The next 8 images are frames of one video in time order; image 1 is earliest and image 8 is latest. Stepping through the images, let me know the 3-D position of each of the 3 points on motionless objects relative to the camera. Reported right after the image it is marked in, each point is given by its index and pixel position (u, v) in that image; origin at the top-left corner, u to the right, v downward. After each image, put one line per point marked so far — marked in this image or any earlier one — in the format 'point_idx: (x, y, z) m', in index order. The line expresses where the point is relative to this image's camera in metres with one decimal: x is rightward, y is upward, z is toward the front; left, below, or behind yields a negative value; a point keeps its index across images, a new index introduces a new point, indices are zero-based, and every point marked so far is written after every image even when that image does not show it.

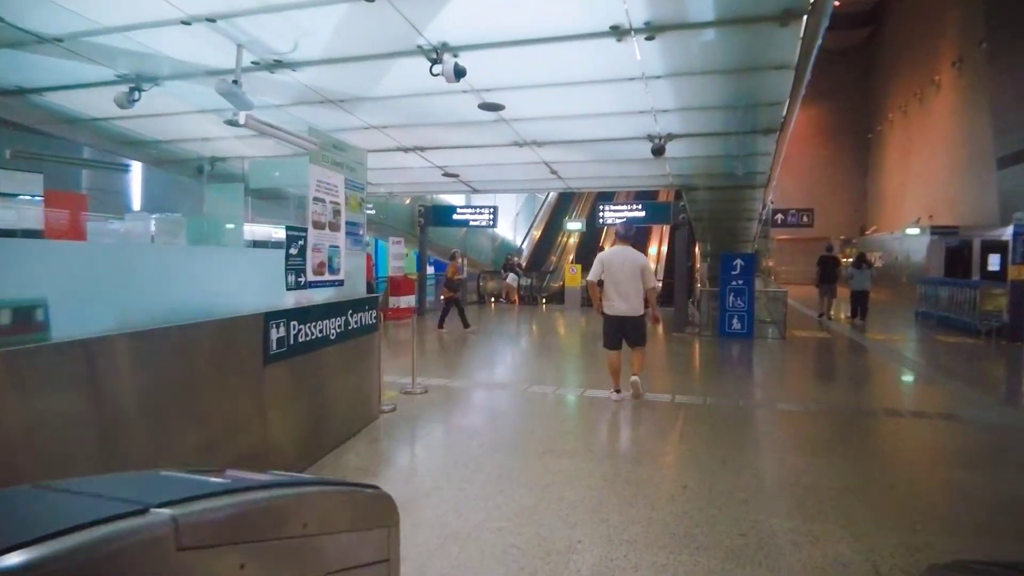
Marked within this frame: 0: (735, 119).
0: (+2.3, +1.7, +6.5) m
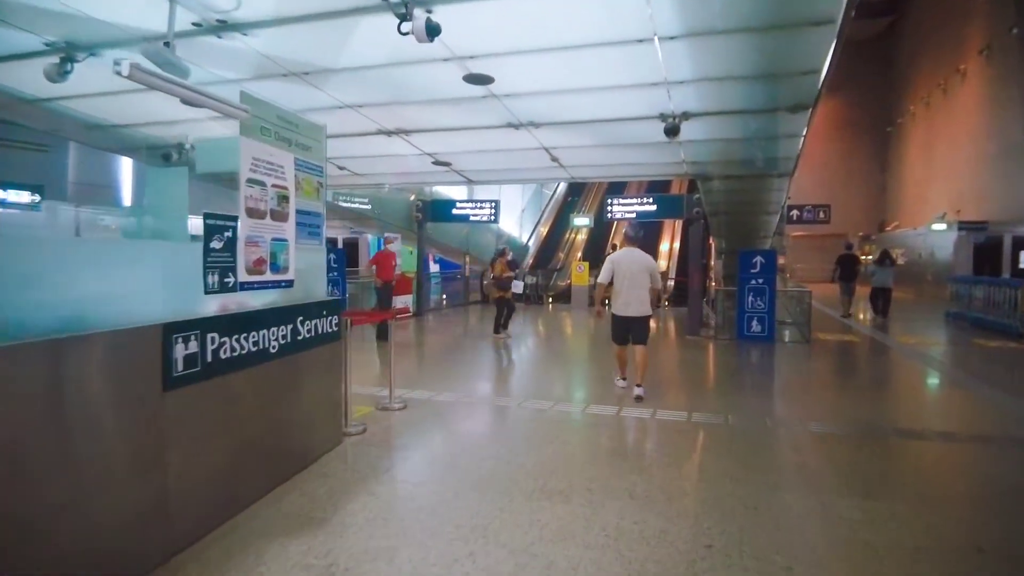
0: (+2.2, +1.7, +5.6) m
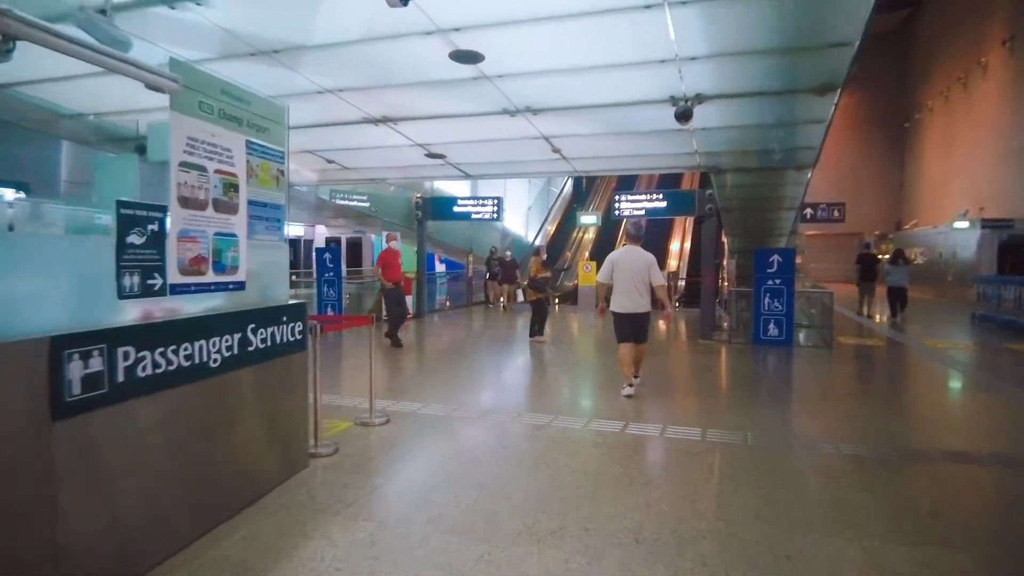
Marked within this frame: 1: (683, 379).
0: (+2.1, +1.7, +5.0) m
1: (+2.3, -1.2, +8.5) m
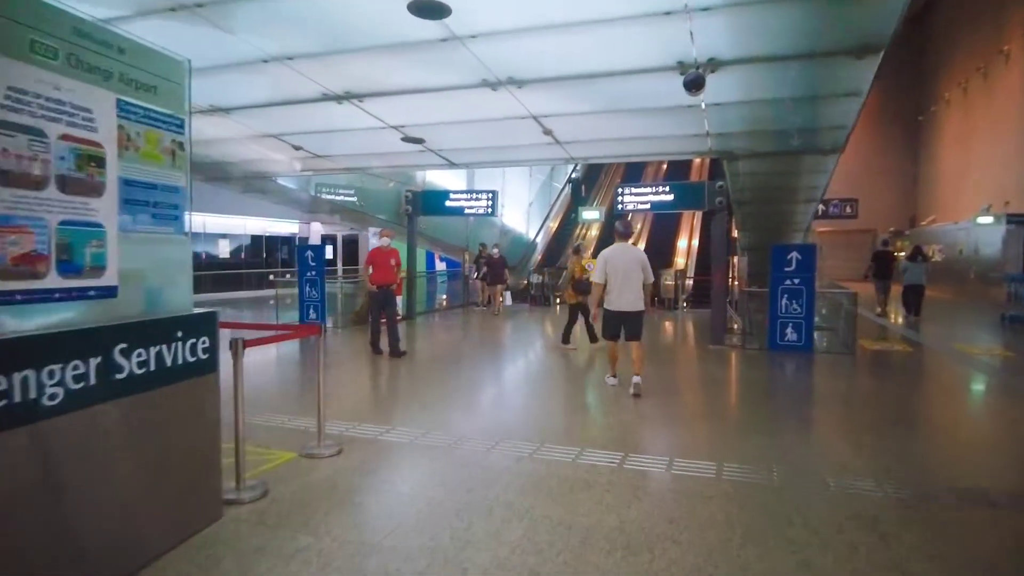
0: (+2.0, +1.7, +4.2) m
1: (+2.1, -1.2, +7.6) m
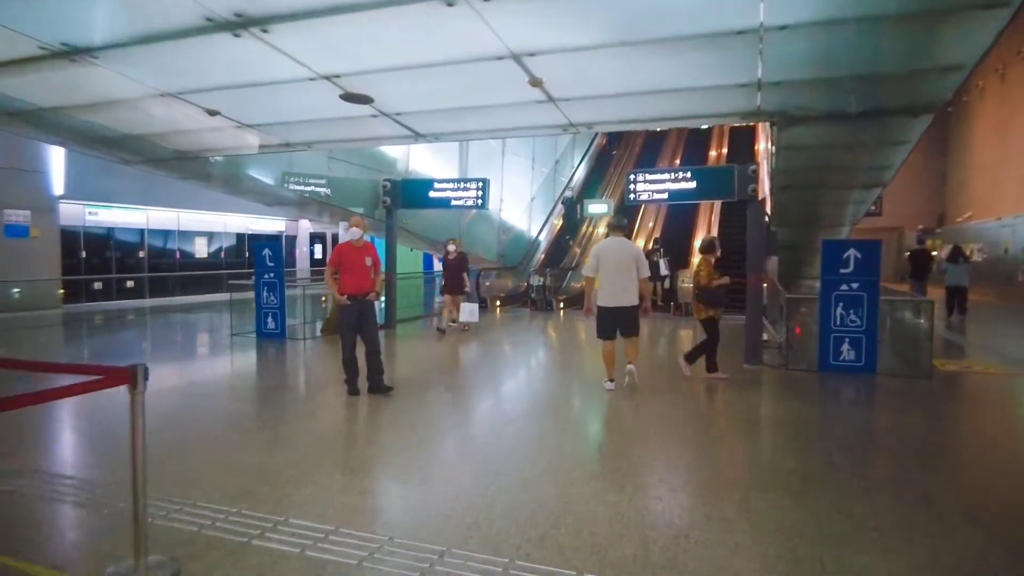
0: (+1.8, +1.6, +2.4) m
1: (+2.0, -1.3, +5.9) m
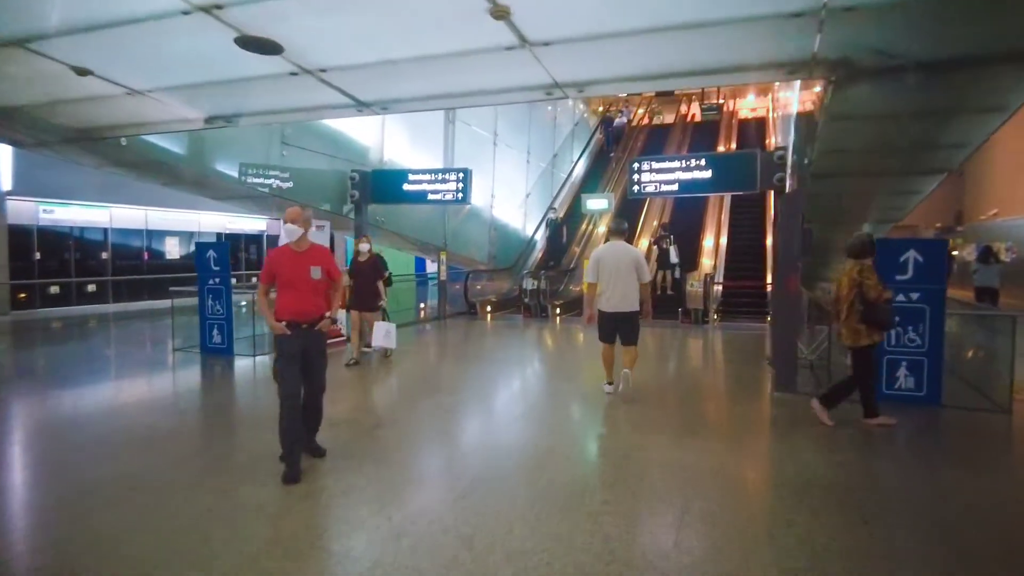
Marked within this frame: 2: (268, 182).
0: (+1.5, +1.5, +1.0) m
1: (+1.8, -1.3, +4.5) m
2: (-3.7, +1.6, +9.6) m
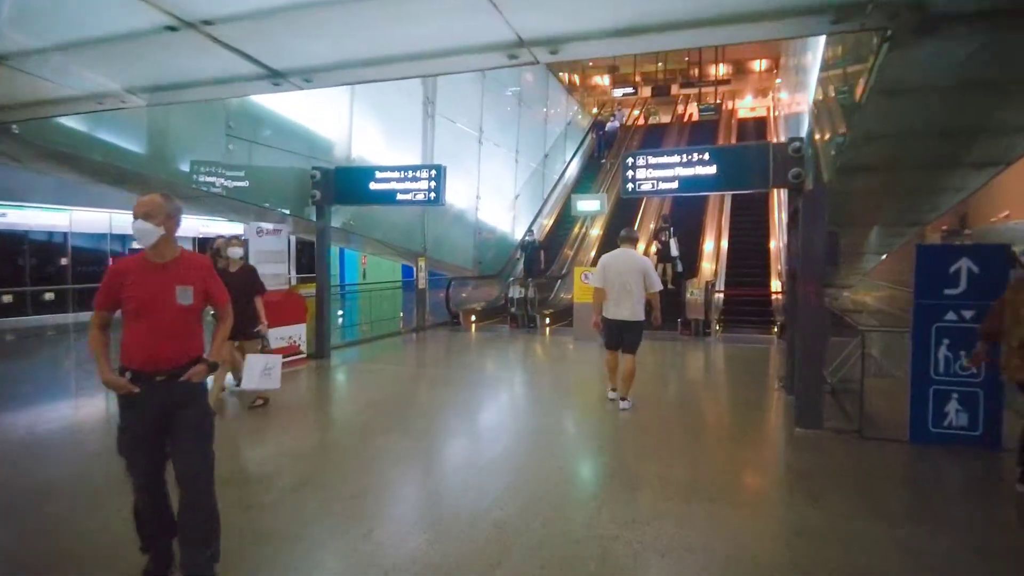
0: (+1.3, +1.4, +0.1) m
1: (+1.5, -1.5, +3.5) m
2: (-4.0, +1.5, +8.6) m
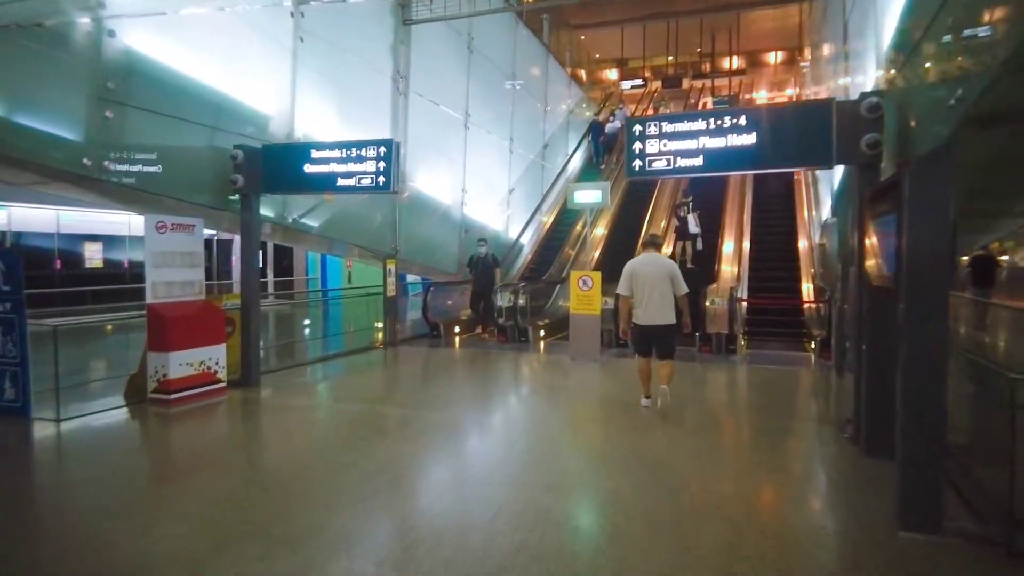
0: (+1.0, +1.3, -1.8) m
1: (+1.2, -1.6, +1.7) m
2: (-4.2, +1.3, +6.8) m
